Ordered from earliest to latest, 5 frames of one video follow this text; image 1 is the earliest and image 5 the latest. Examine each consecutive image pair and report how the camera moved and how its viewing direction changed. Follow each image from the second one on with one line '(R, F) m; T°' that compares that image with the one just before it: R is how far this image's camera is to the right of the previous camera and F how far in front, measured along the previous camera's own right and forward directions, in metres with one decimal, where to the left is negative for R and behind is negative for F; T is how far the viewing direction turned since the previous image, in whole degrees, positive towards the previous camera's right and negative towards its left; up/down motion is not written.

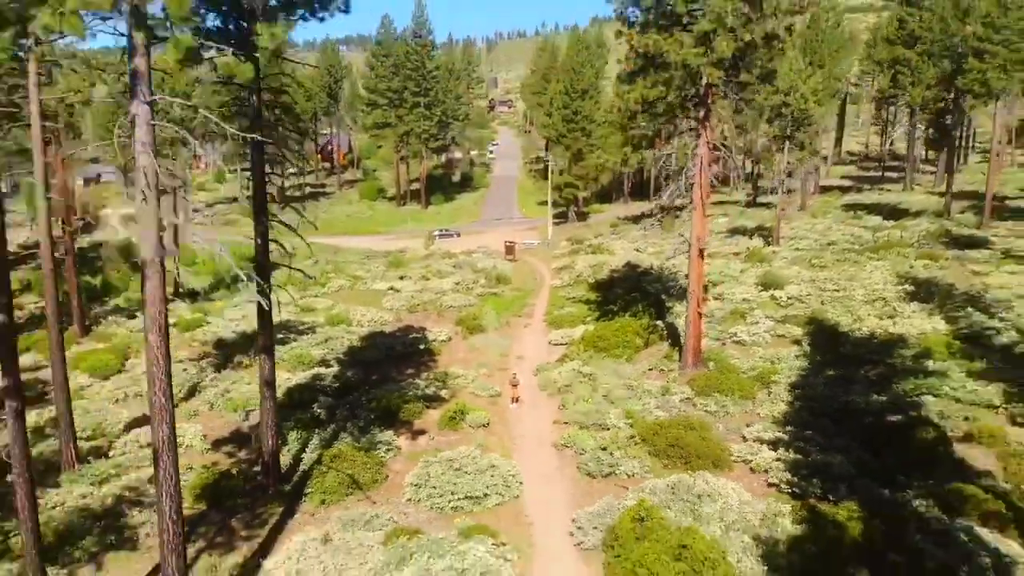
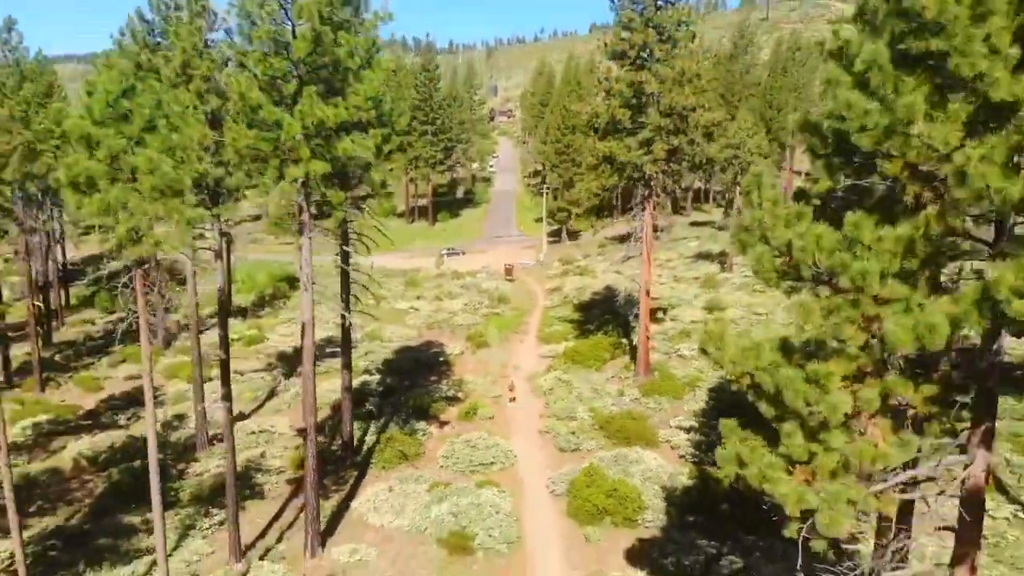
(+0.1, -7.3) m; 0°
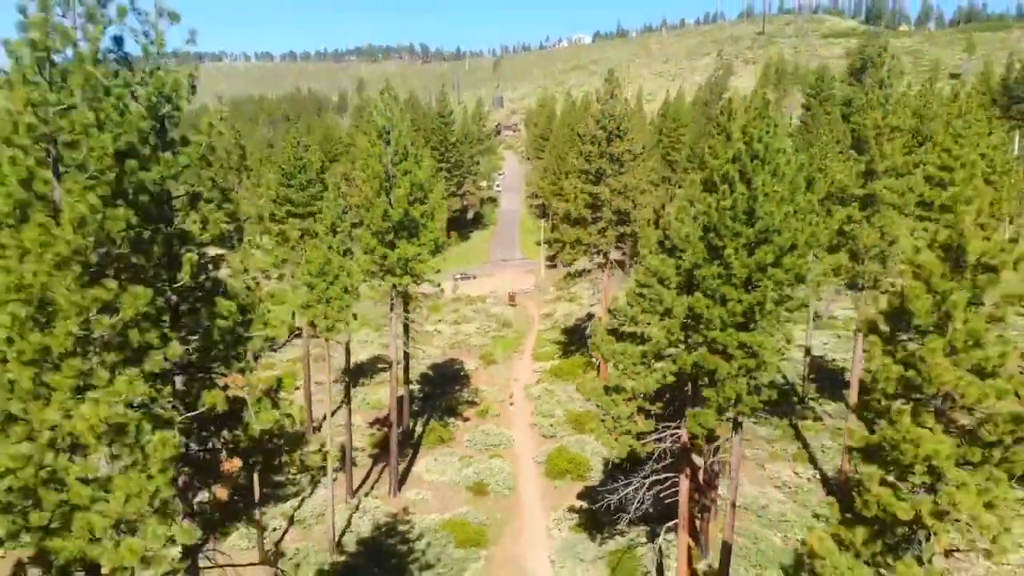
(+0.3, -12.6) m; -1°
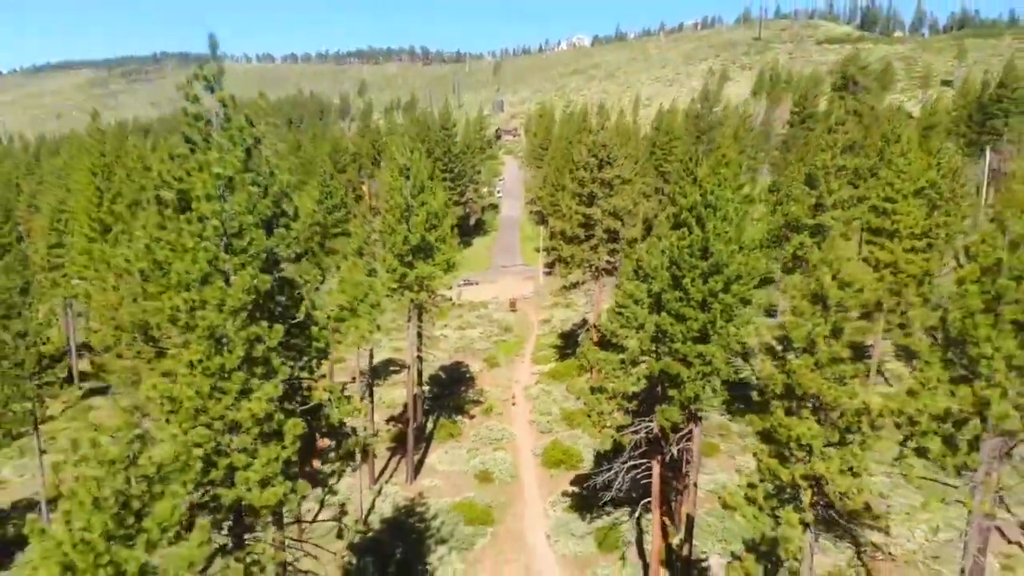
(-0.1, -4.5) m; 0°
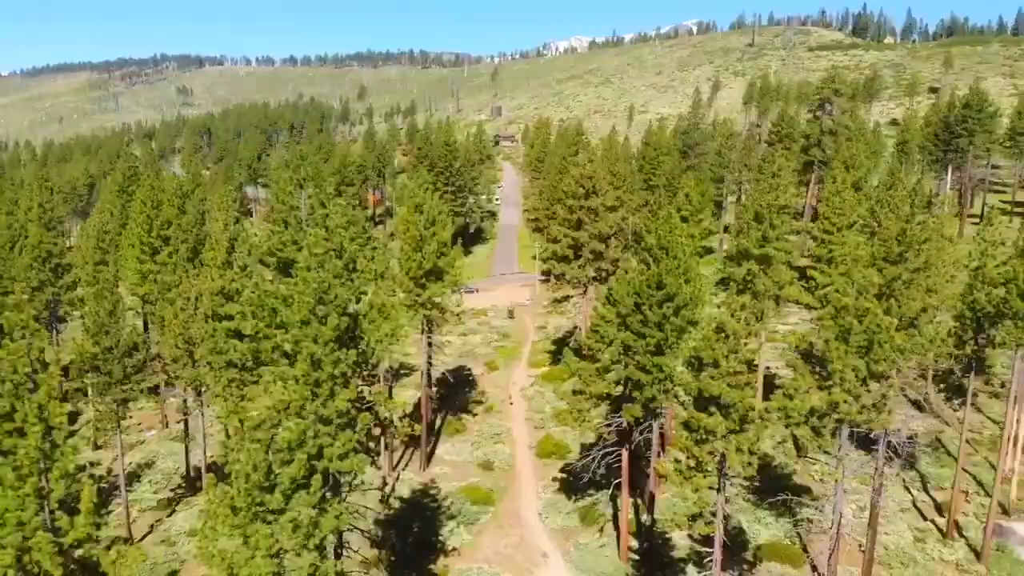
(0.0, -6.2) m; 0°
